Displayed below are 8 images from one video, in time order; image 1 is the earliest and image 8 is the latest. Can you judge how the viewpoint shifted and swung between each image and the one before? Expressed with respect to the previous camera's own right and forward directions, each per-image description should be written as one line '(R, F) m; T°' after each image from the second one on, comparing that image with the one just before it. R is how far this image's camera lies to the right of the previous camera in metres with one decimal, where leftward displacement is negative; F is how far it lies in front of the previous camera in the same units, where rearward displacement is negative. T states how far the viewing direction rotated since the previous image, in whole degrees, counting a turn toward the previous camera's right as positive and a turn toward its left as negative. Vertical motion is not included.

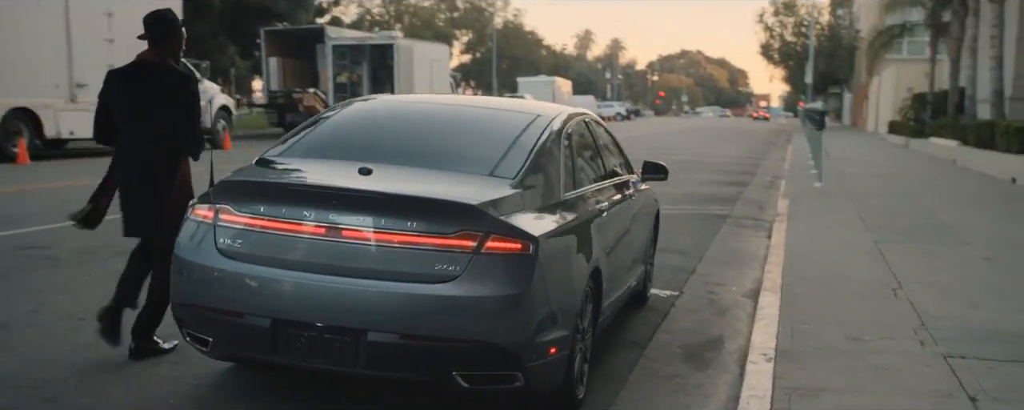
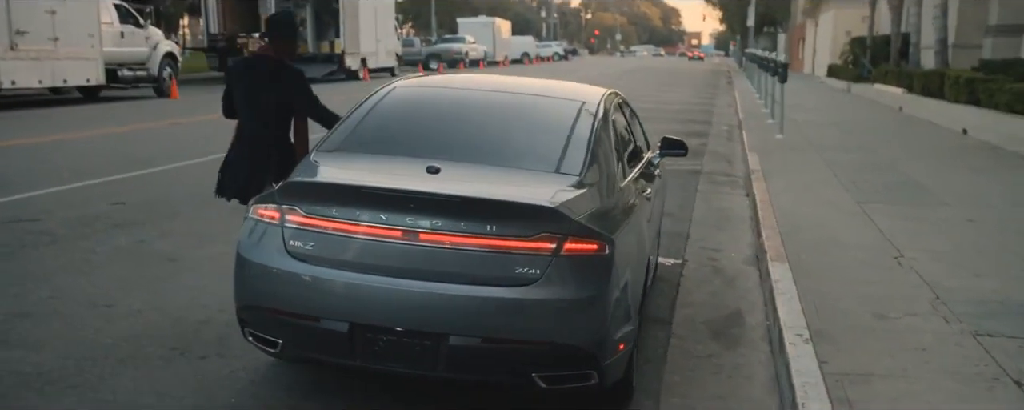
(-0.5, 0.0) m; +4°
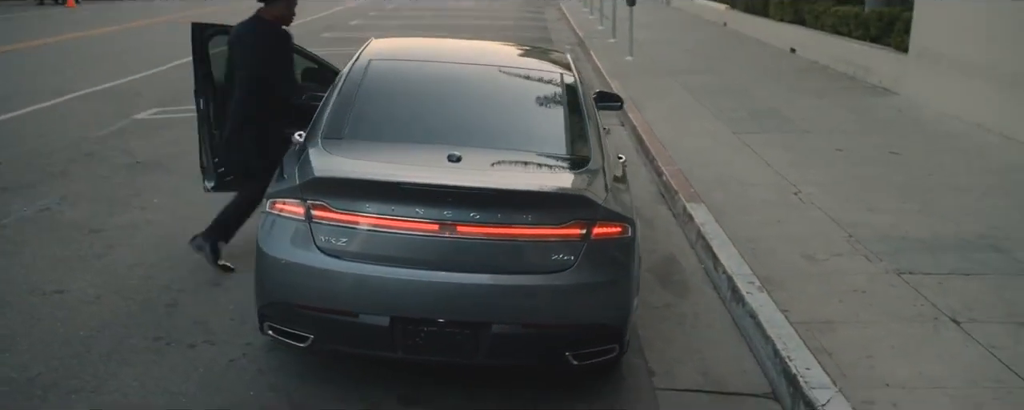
(-0.9, 0.0) m; +11°
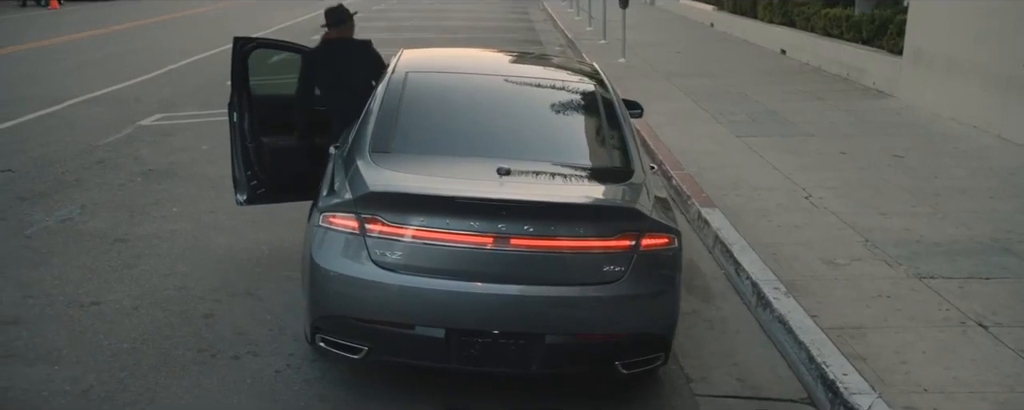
(-0.3, -0.1) m; +1°
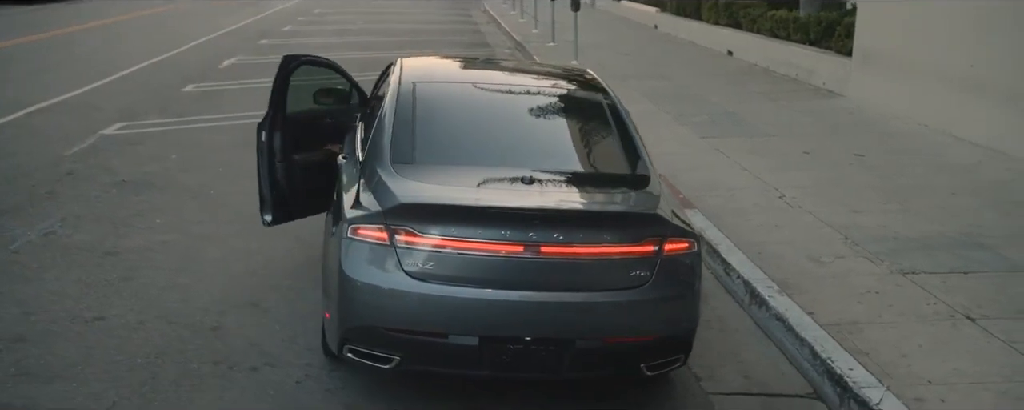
(-0.4, -0.1) m; +4°
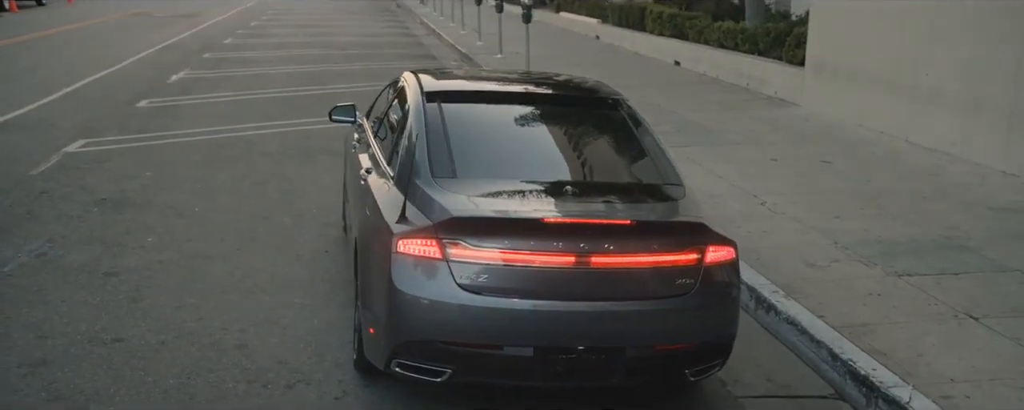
(-0.5, 0.0) m; +4°
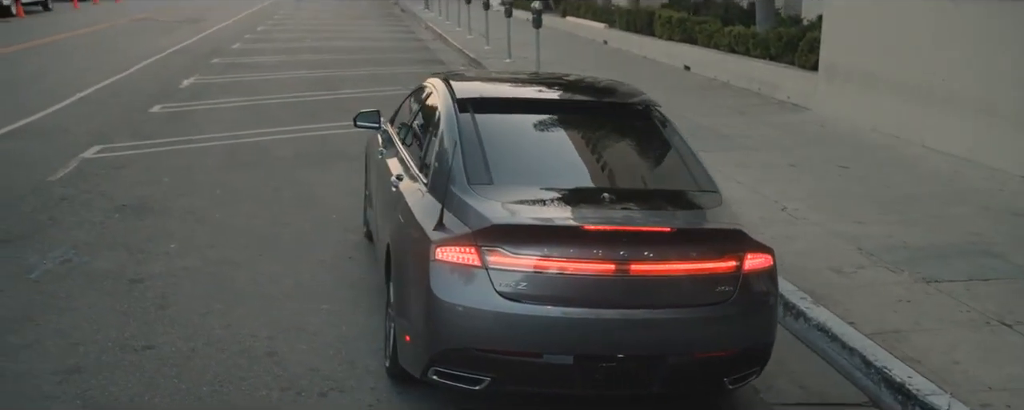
(-0.2, 0.0) m; 0°
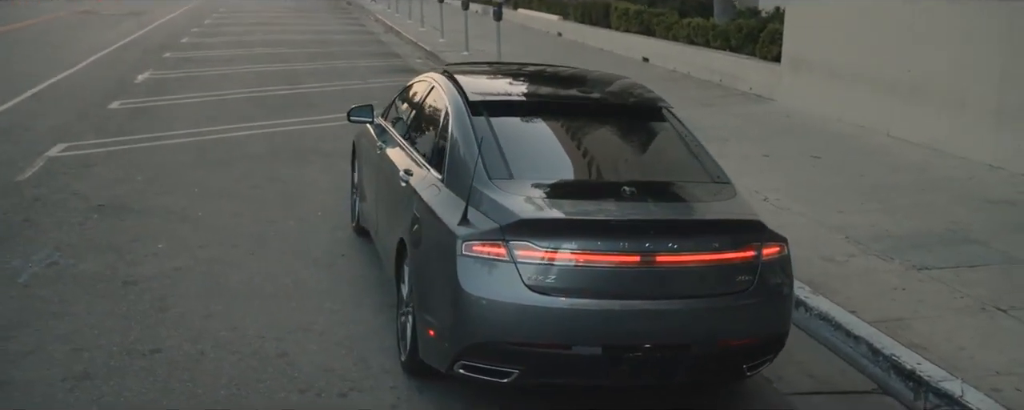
(-0.3, 0.0) m; +3°
